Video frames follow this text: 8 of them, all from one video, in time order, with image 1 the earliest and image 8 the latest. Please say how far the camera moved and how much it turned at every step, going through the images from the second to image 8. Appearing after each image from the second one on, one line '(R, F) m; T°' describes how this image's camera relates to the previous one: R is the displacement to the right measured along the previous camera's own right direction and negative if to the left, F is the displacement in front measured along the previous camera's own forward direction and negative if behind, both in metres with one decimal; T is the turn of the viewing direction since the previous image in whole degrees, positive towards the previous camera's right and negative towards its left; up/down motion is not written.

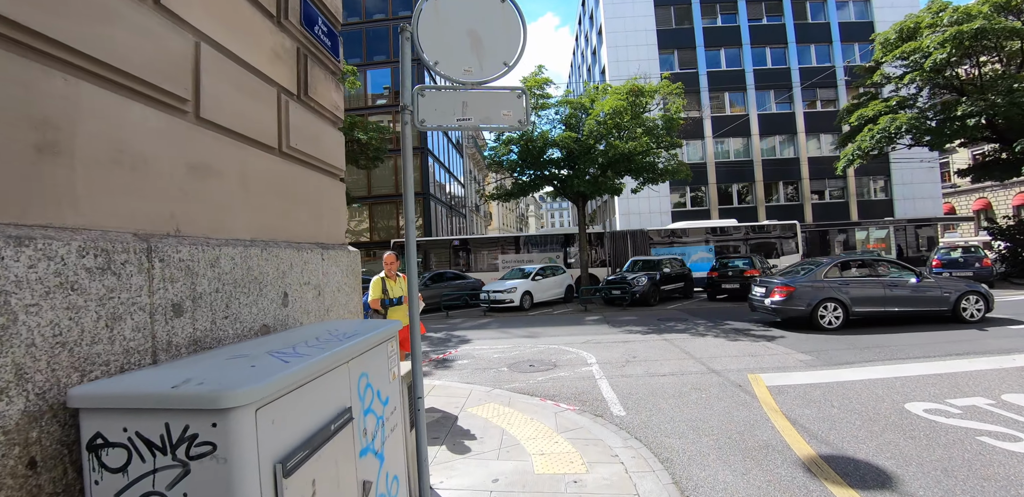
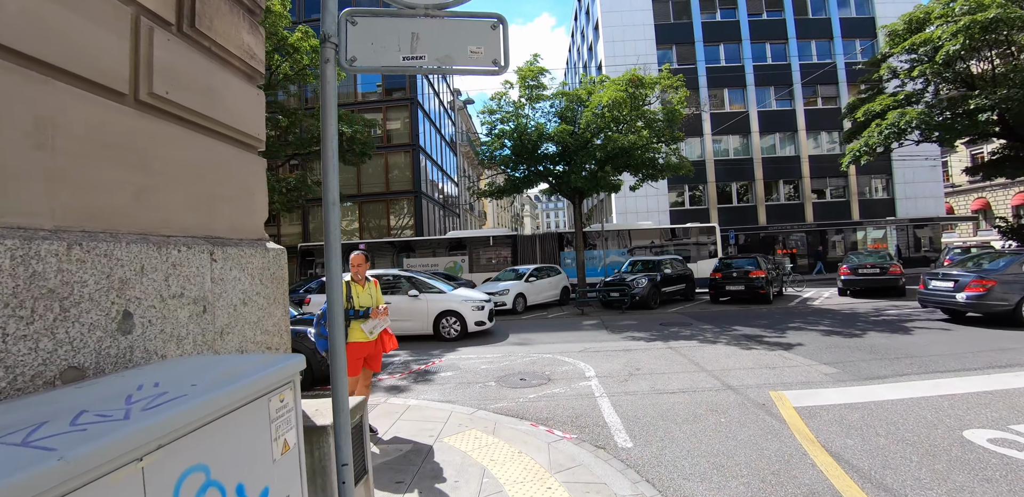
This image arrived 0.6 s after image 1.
(+0.1, +0.8) m; +1°
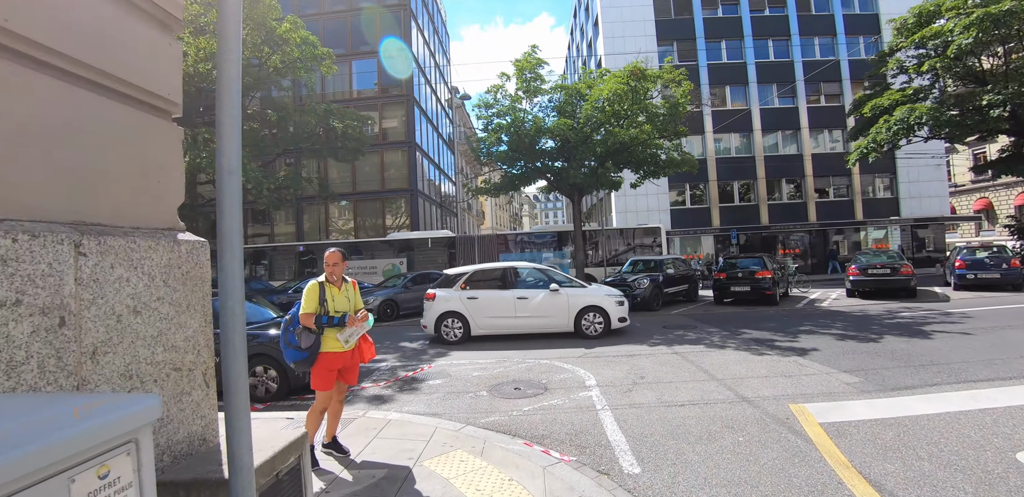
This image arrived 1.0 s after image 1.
(+0.1, +0.5) m; 0°
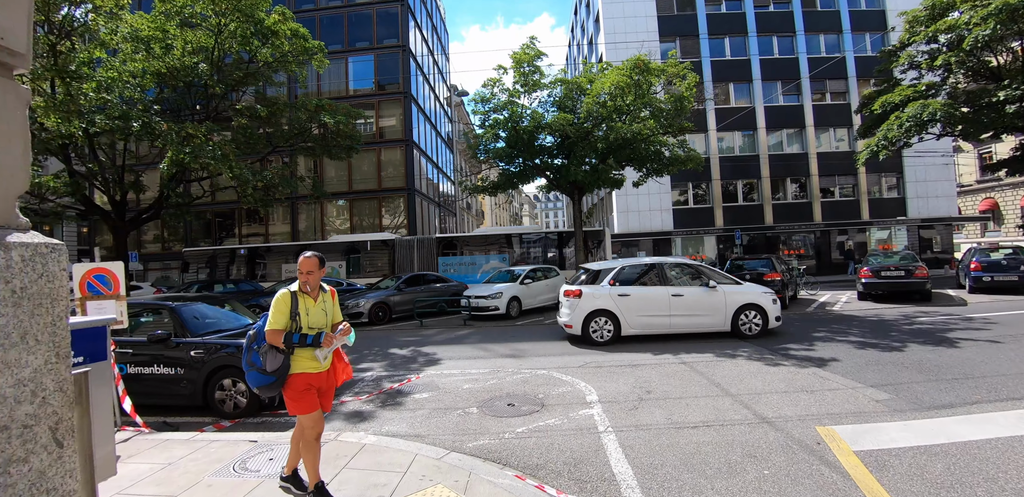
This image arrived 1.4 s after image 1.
(+0.1, +0.5) m; 0°
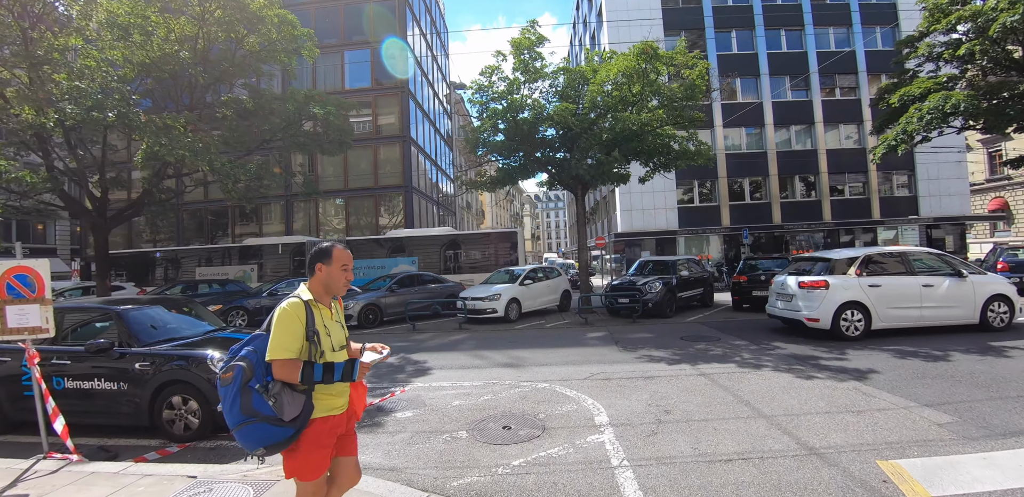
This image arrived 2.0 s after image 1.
(+0.1, +0.8) m; 0°
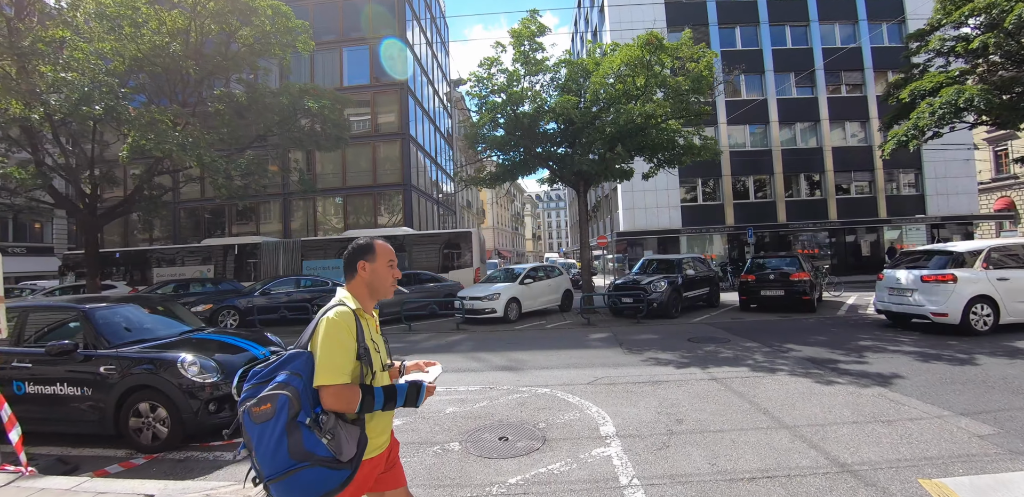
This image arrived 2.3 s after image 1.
(0.0, +0.4) m; 0°
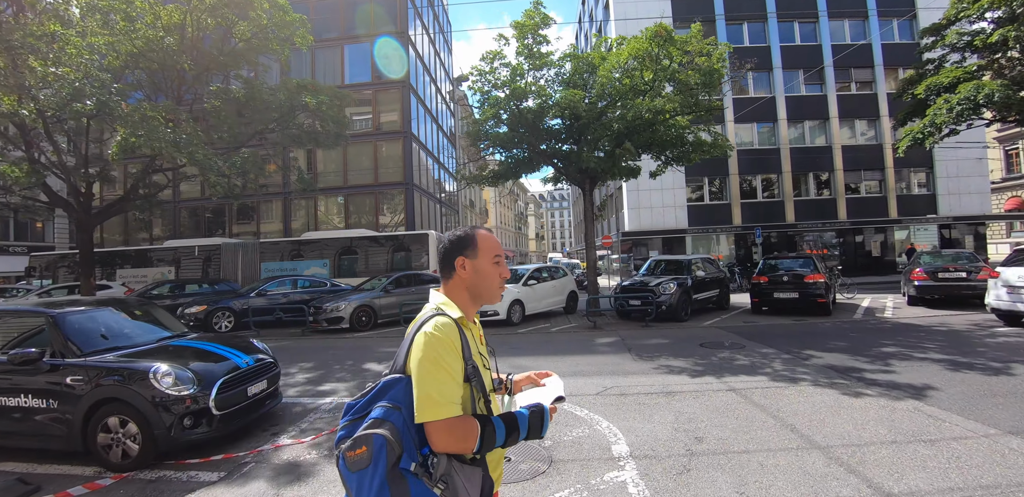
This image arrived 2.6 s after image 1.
(0.0, +0.4) m; 0°
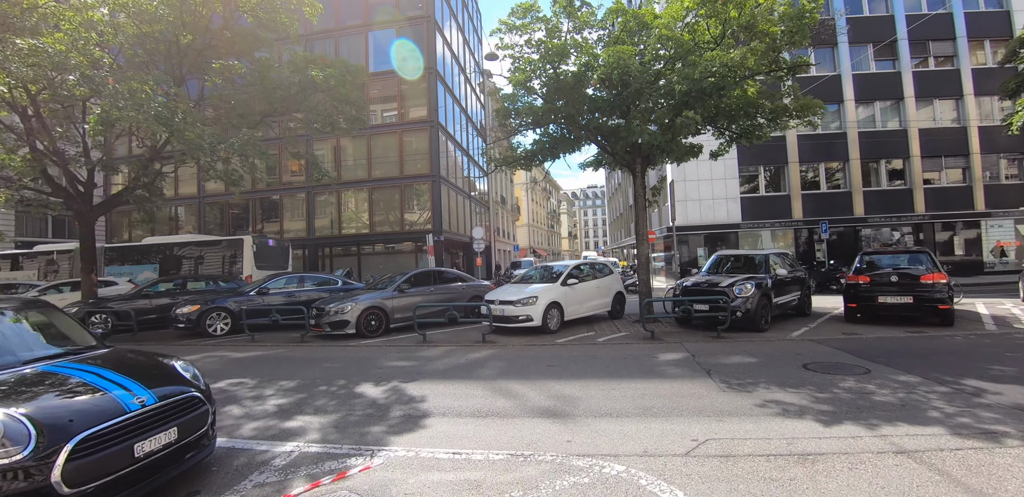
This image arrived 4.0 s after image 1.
(-0.1, +1.8) m; -4°
